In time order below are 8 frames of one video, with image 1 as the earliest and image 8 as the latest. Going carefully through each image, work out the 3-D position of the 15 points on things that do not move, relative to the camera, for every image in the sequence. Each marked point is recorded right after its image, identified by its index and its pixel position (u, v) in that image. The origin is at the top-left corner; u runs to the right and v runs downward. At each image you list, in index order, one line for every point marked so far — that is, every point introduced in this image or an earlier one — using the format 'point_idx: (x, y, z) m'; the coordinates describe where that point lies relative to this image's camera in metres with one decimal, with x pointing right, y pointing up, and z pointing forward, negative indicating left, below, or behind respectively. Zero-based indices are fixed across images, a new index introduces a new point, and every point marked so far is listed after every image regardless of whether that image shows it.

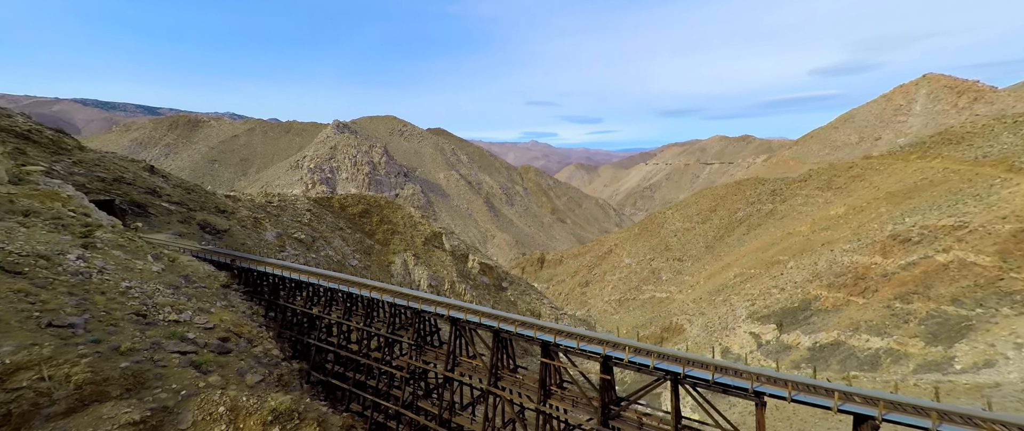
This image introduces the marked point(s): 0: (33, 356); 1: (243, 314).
0: (-11.2, -3.3, +8.3) m
1: (-10.5, -3.8, +13.9) m
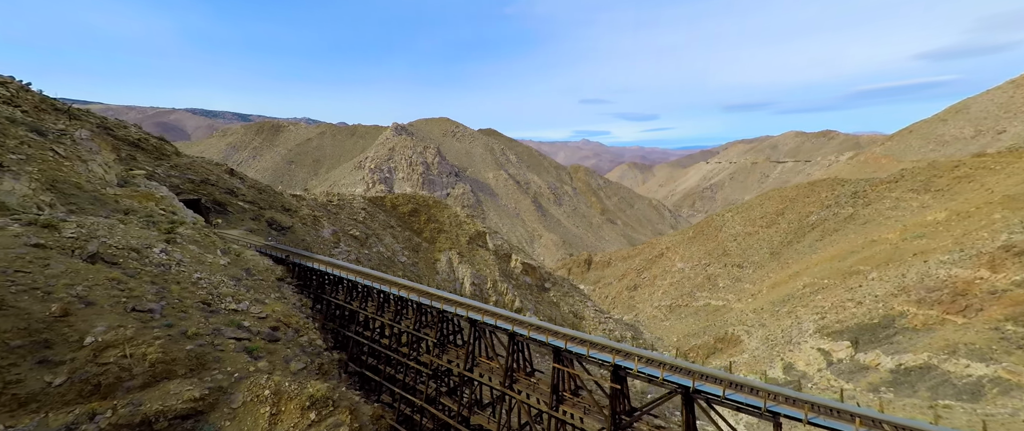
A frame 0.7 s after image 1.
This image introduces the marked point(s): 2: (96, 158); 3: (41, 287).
0: (-10.8, -3.3, +9.8) m
1: (-9.4, -3.8, +15.3) m
2: (-21.8, +3.1, +18.9) m
3: (-12.8, -1.9, +9.7) m
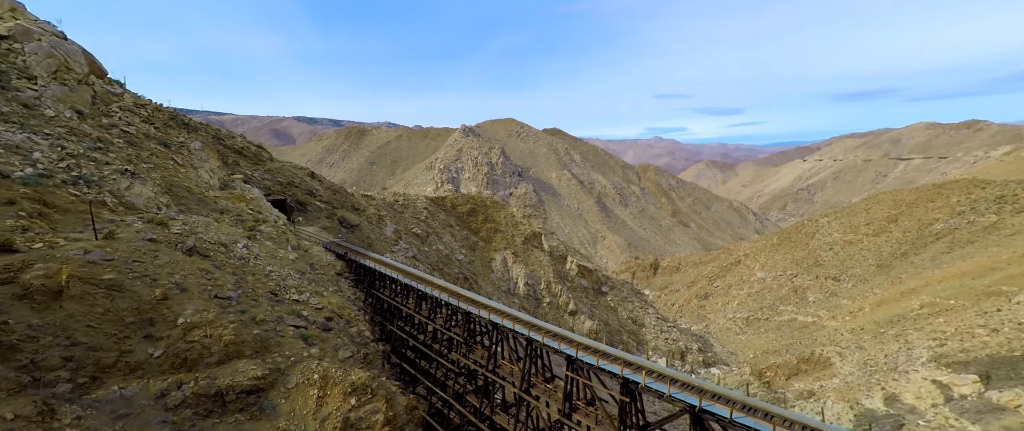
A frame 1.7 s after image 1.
0: (-10.1, -3.4, +11.7) m
1: (-7.8, -3.9, +16.9) m
2: (-19.2, +3.2, +22.6) m
3: (-12.1, -1.9, +12.0) m
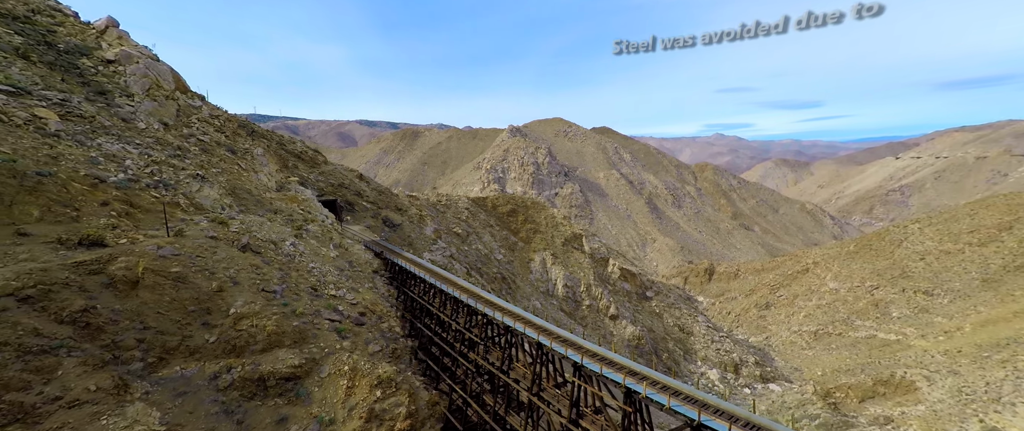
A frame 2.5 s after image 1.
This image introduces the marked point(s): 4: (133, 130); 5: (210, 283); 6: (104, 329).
0: (-9.5, -3.4, +13.1) m
1: (-6.5, -3.9, +17.9) m
2: (-17.1, +3.3, +24.9) m
3: (-11.4, -2.0, +13.5) m
4: (-20.2, +4.5, +19.2) m
5: (-11.0, -2.5, +13.1) m
6: (-12.0, -3.4, +10.6) m
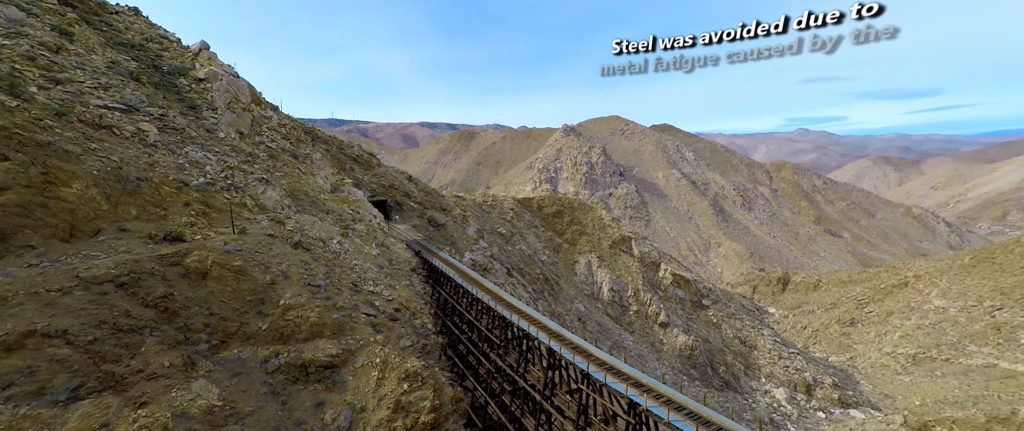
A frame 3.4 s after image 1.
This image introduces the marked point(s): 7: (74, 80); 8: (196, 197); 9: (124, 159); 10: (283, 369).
0: (-8.6, -3.4, +14.4) m
1: (-5.0, -4.0, +18.8) m
2: (-14.3, +3.3, +27.3) m
3: (-10.4, -2.0, +15.2) m
4: (-18.2, +4.6, +22.0) m
5: (-10.1, -2.5, +14.7) m
6: (-11.4, -3.3, +12.3) m
7: (-23.7, +7.4, +19.6) m
8: (-14.6, +0.8, +16.7) m
9: (-17.4, +2.6, +16.2) m
10: (-8.2, -5.5, +12.8) m
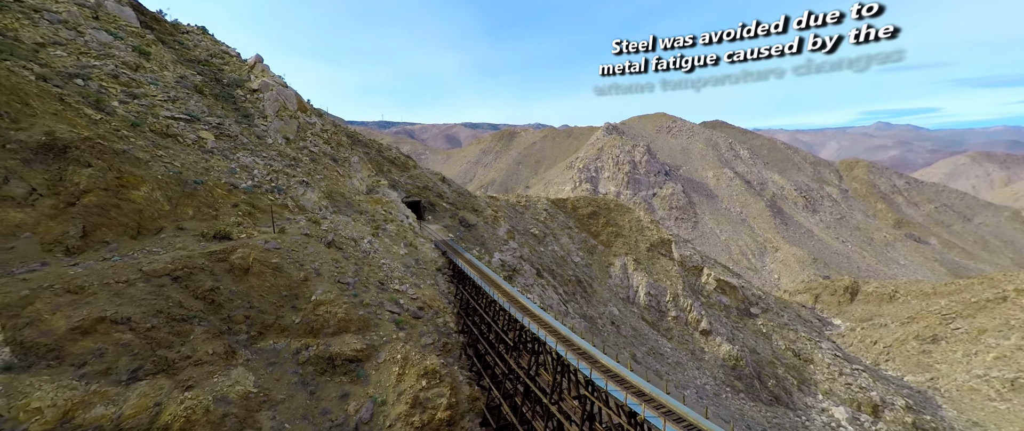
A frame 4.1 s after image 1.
0: (-7.8, -3.5, +15.3) m
1: (-3.8, -4.1, +19.2) m
2: (-12.1, +3.3, +28.7) m
3: (-9.6, -2.0, +16.3) m
4: (-16.5, +4.7, +23.9) m
5: (-9.3, -2.5, +15.8) m
6: (-10.8, -3.4, +13.5) m
7: (-22.3, +7.4, +22.1) m
8: (-13.6, +0.8, +18.2) m
9: (-16.4, +2.6, +18.0) m
10: (-7.6, -5.5, +13.7) m
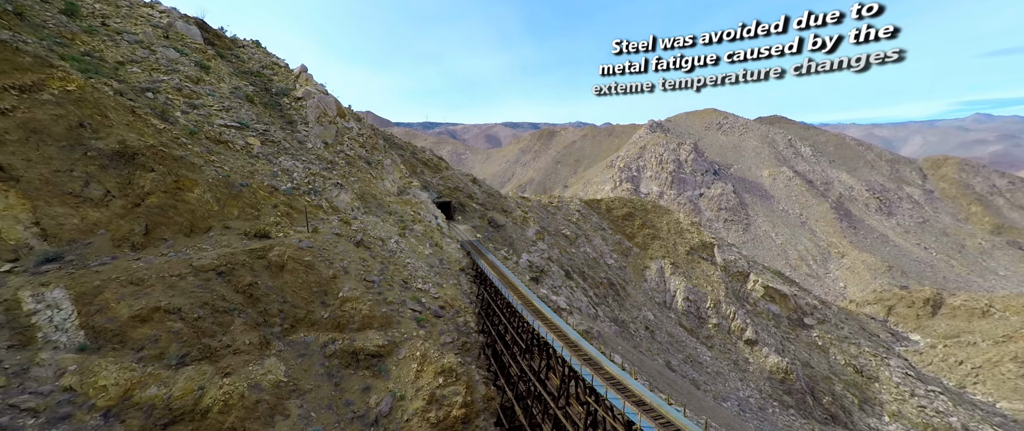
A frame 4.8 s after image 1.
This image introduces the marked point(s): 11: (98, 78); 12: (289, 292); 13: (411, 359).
0: (-7.0, -3.5, +16.1) m
1: (-2.6, -4.1, +19.5) m
2: (-9.9, +3.3, +29.8) m
3: (-8.6, -2.0, +17.2) m
4: (-14.8, +4.7, +25.5) m
5: (-8.4, -2.5, +16.7) m
6: (-10.2, -3.4, +14.6) m
7: (-20.6, +7.5, +24.3) m
8: (-12.4, +0.8, +19.6) m
9: (-15.2, +2.6, +19.7) m
10: (-7.0, -5.6, +14.4) m
11: (-22.4, +7.4, +19.5) m
12: (-9.5, -3.2, +15.3) m
13: (-4.1, -5.8, +14.6) m
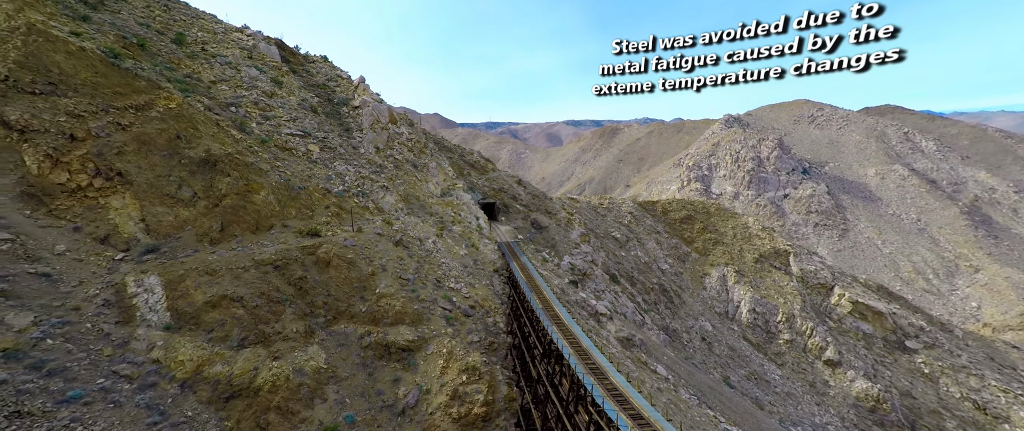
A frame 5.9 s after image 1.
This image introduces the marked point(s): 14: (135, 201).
0: (-5.7, -3.6, +17.0) m
1: (-0.8, -4.2, +19.7) m
2: (-6.3, +3.3, +31.0) m
3: (-7.1, -2.1, +18.3) m
4: (-11.8, +4.7, +27.5) m
5: (-7.0, -2.6, +17.8) m
6: (-9.1, -3.4, +16.1) m
7: (-17.8, +7.5, +27.3) m
8: (-10.5, +0.8, +21.3) m
9: (-13.2, +2.6, +21.8) m
10: (-6.0, -5.6, +15.4) m
11: (-20.3, +7.5, +22.9) m
12: (-8.3, -3.3, +16.7) m
13: (-3.1, -5.9, +15.1) m
14: (-16.5, +0.6, +15.6) m
